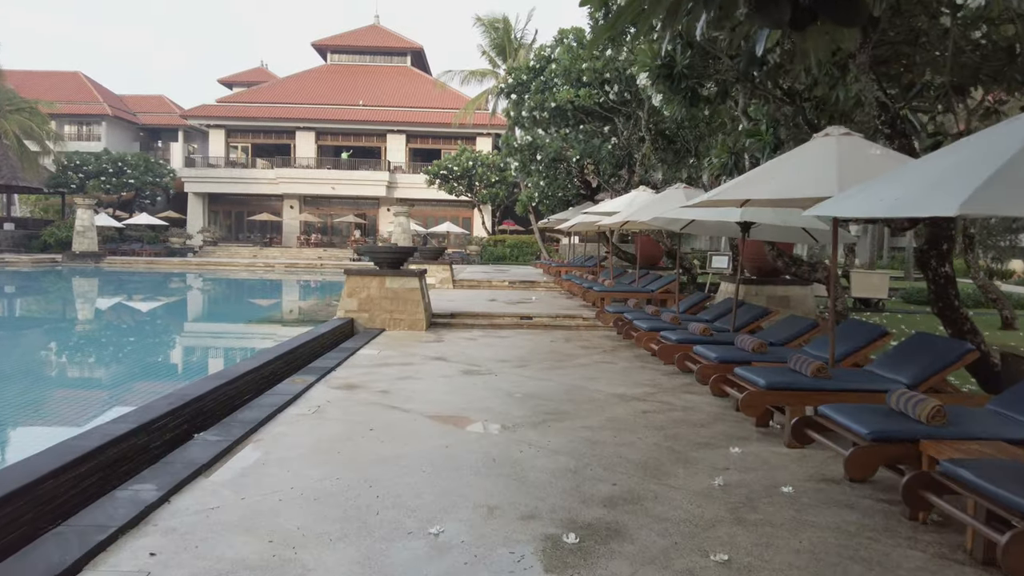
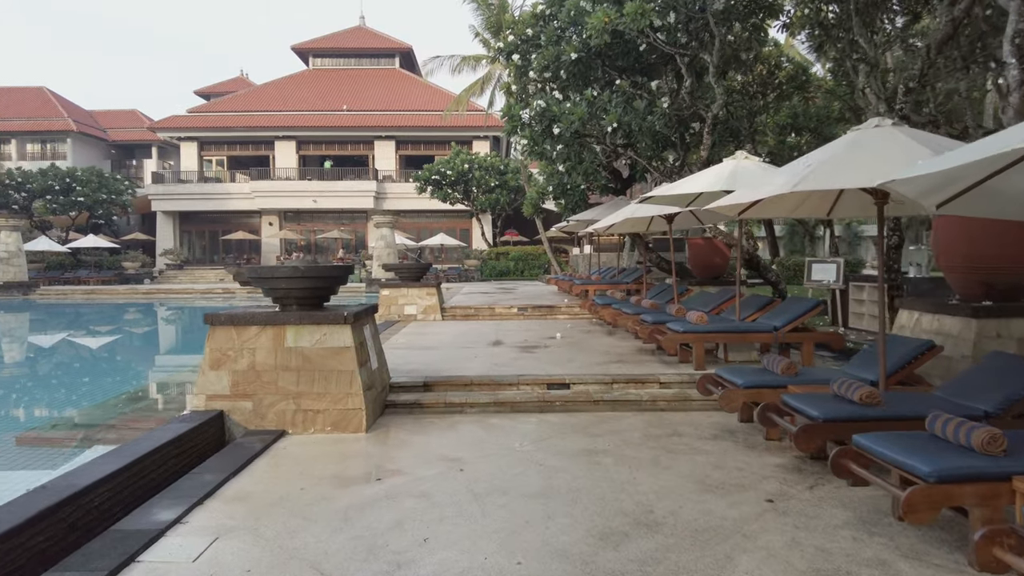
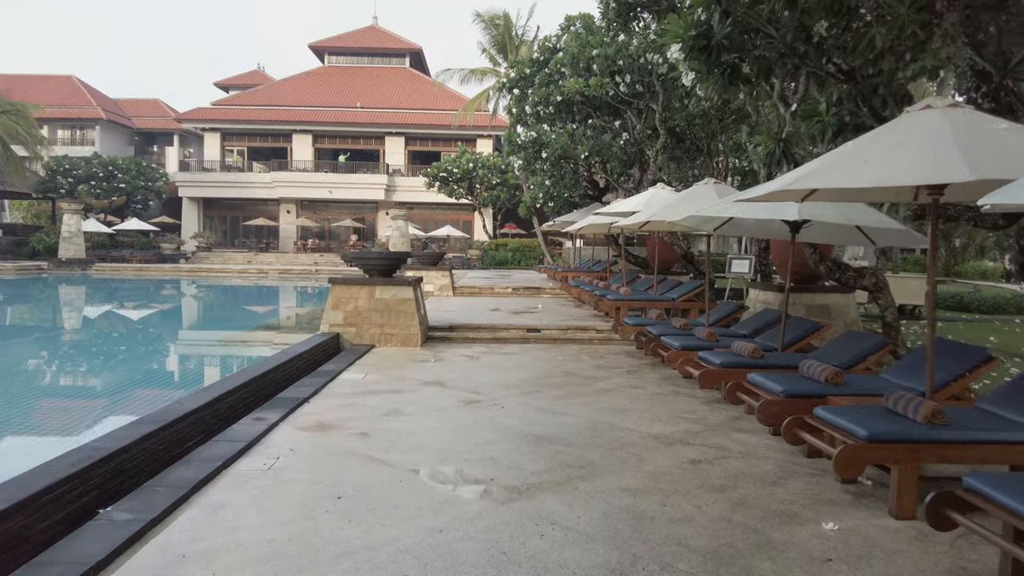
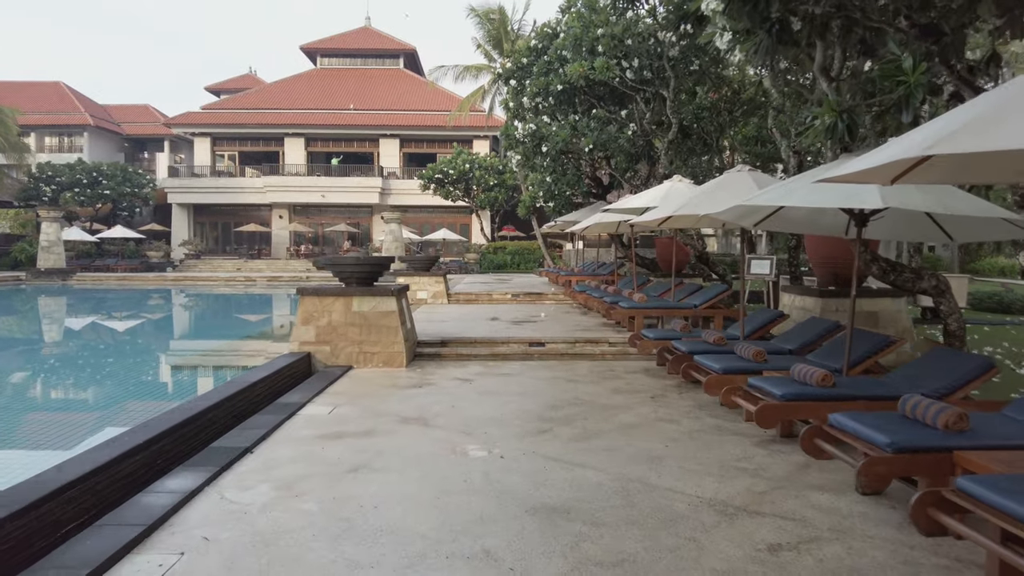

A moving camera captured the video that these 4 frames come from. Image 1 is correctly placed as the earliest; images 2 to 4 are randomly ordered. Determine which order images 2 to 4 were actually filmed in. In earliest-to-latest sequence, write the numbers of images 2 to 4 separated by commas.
3, 4, 2
